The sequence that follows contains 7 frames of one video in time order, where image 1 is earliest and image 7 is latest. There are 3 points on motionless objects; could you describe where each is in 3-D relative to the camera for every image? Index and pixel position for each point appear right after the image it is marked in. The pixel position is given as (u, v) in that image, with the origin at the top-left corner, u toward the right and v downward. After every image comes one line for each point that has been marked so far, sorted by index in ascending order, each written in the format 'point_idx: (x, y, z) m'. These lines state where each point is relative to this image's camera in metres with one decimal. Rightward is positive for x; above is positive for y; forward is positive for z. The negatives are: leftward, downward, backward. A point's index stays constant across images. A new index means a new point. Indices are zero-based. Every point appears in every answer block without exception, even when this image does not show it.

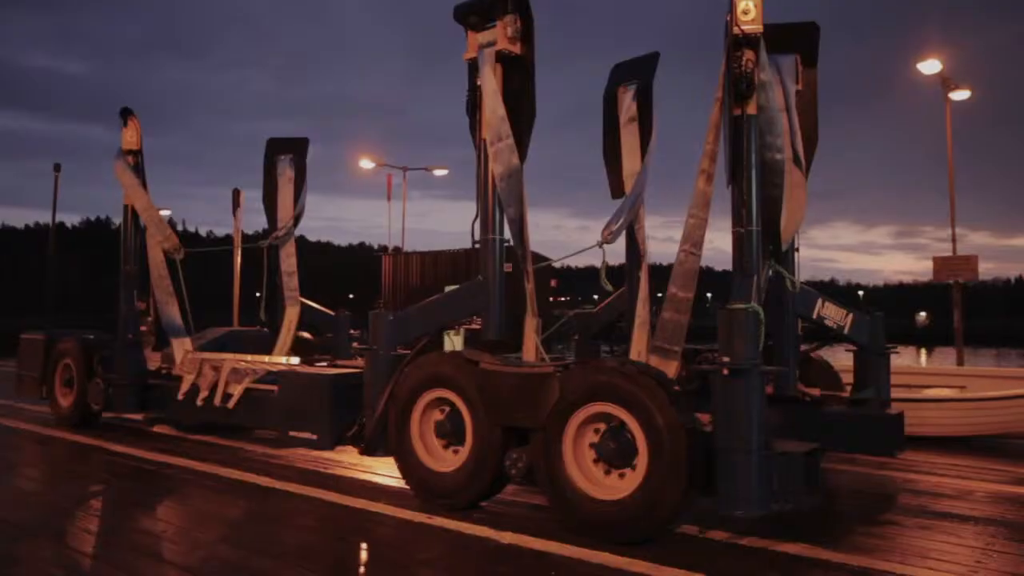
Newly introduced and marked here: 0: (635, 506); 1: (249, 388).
0: (+0.9, -1.5, +6.2) m
1: (-2.9, -1.1, +9.7) m
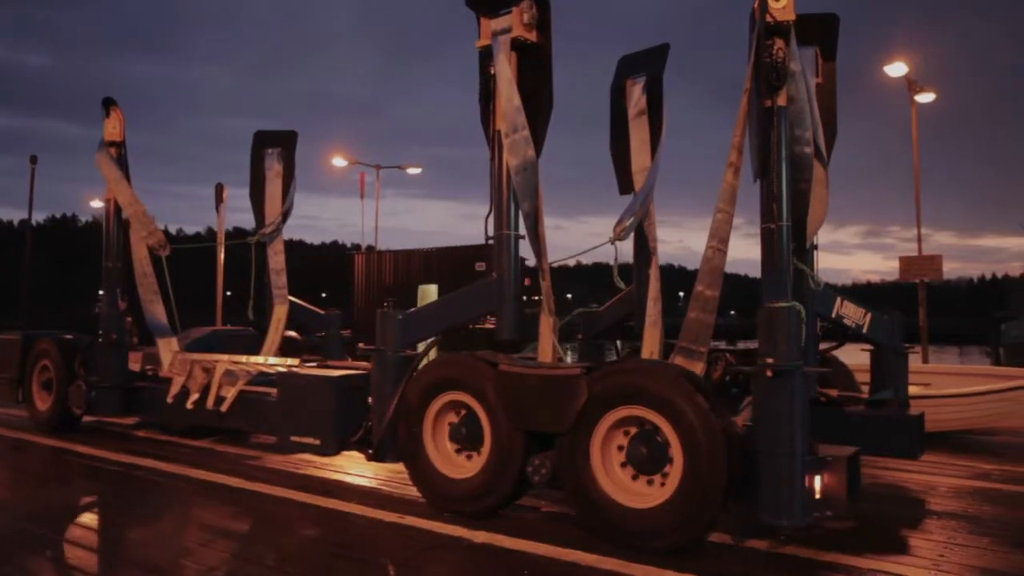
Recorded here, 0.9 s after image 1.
0: (+1.0, -1.5, +5.9) m
1: (-2.8, -1.1, +9.3) m
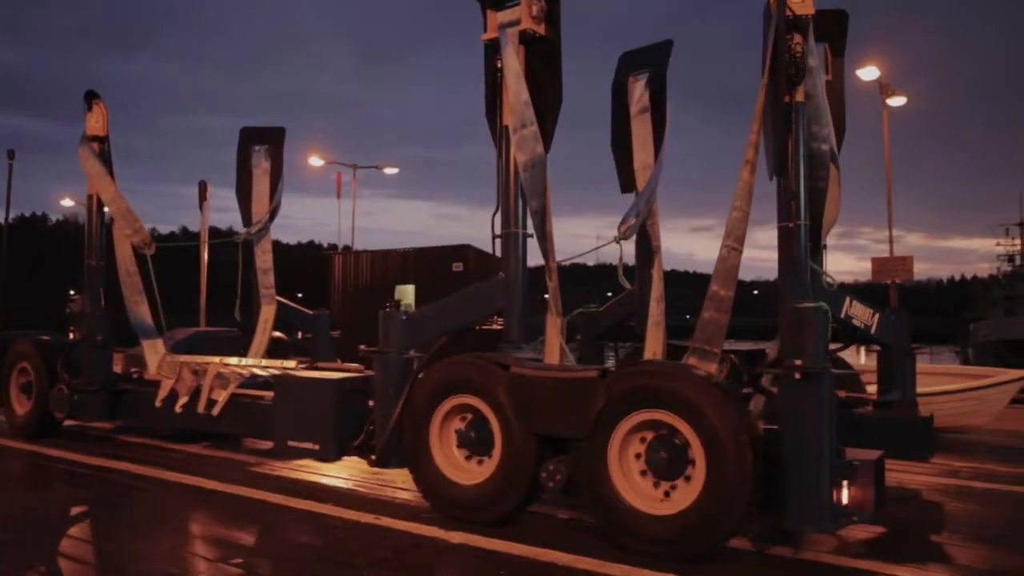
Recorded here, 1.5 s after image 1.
0: (+1.2, -1.5, +5.7) m
1: (-2.8, -1.1, +9.0) m
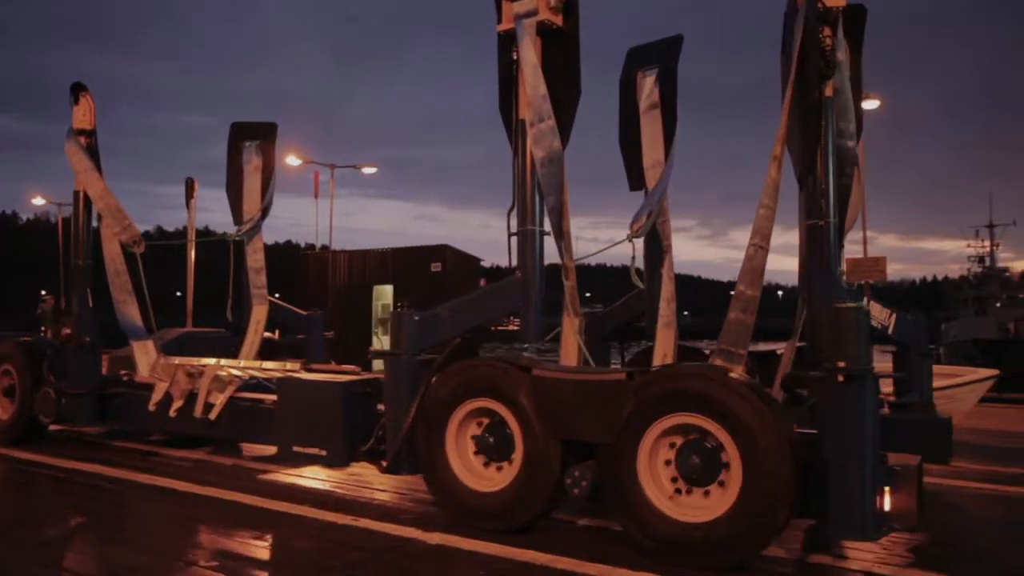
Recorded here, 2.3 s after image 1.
0: (+1.3, -1.5, +5.5) m
1: (-2.7, -1.1, +8.7) m
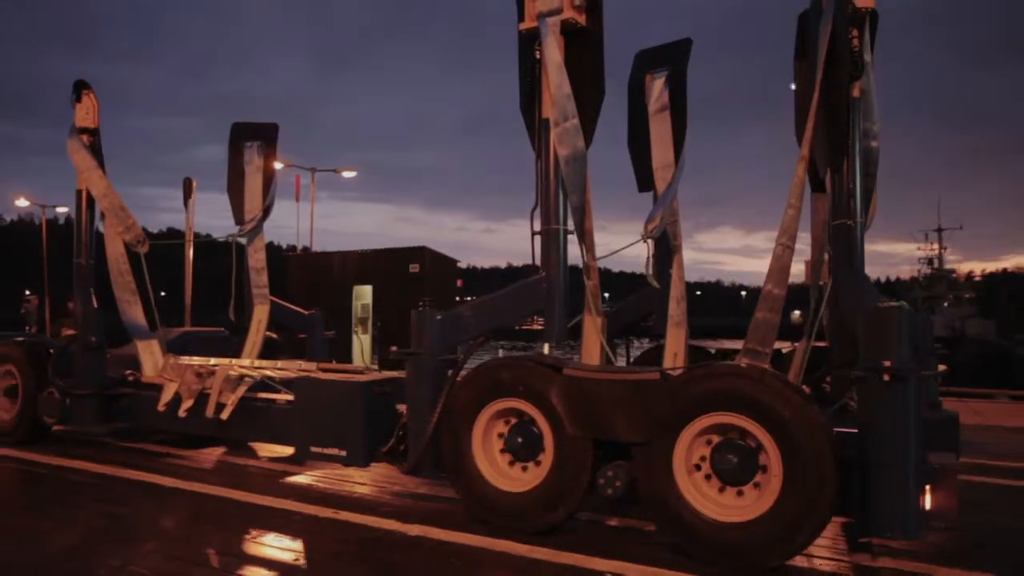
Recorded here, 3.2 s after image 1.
0: (+1.6, -1.5, +5.5) m
1: (-2.5, -1.0, +8.6) m
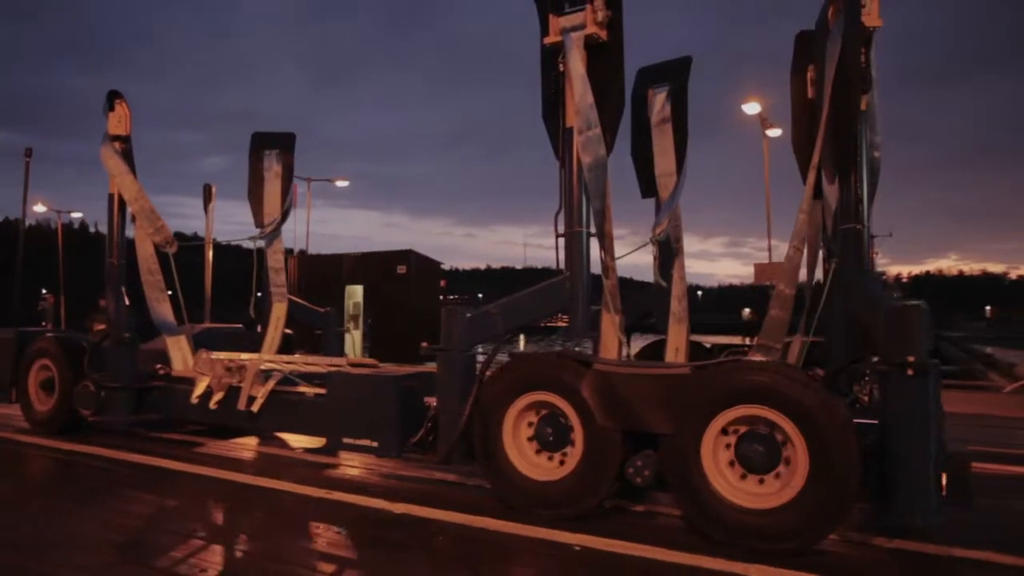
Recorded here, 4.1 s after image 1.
0: (+1.8, -1.5, +5.9) m
1: (-2.3, -1.0, +8.9) m
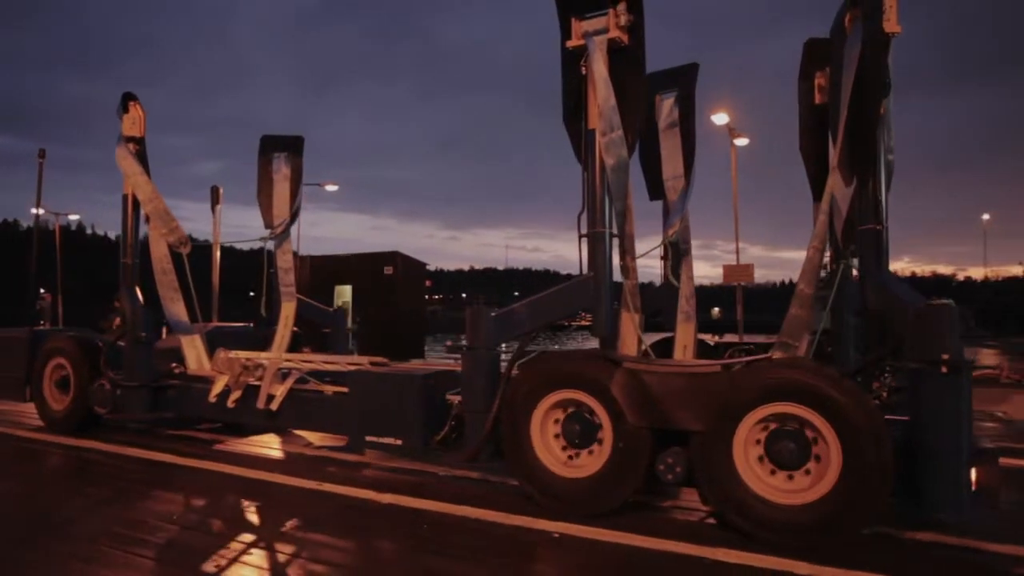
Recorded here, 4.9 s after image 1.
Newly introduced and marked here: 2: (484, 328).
0: (+2.0, -1.5, +6.1) m
1: (-2.2, -1.0, +9.0) m
2: (-0.2, -0.3, +7.7) m
